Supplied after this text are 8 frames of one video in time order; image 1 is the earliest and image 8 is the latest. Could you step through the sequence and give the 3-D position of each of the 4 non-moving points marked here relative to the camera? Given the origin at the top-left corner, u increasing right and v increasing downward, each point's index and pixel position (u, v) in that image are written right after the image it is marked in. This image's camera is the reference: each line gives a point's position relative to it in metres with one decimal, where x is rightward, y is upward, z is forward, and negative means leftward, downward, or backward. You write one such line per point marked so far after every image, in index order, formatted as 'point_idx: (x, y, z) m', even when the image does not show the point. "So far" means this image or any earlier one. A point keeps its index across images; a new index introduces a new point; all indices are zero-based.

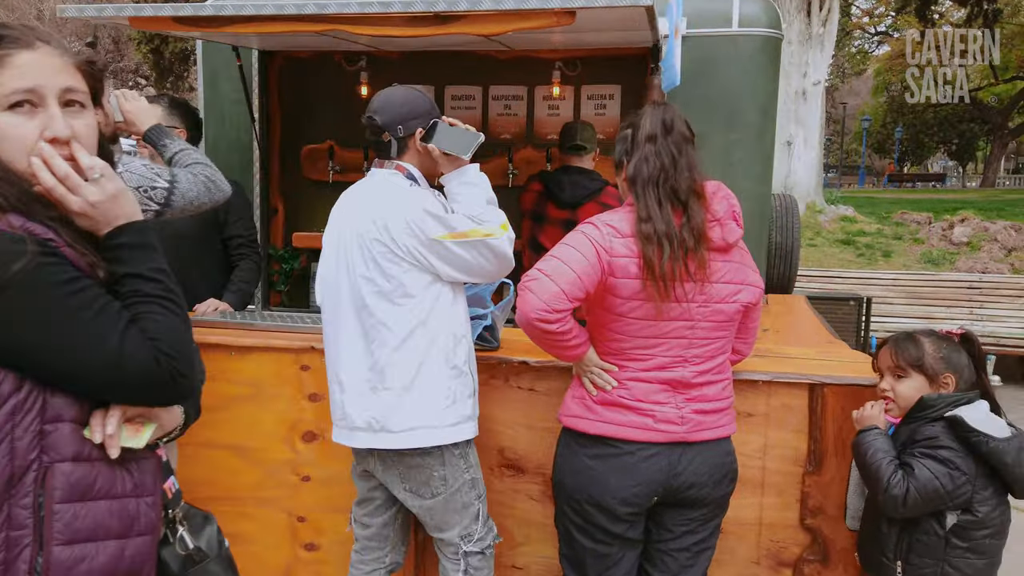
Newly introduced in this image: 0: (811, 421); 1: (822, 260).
0: (+0.9, -0.4, +2.3) m
1: (+3.8, +0.4, +9.5) m
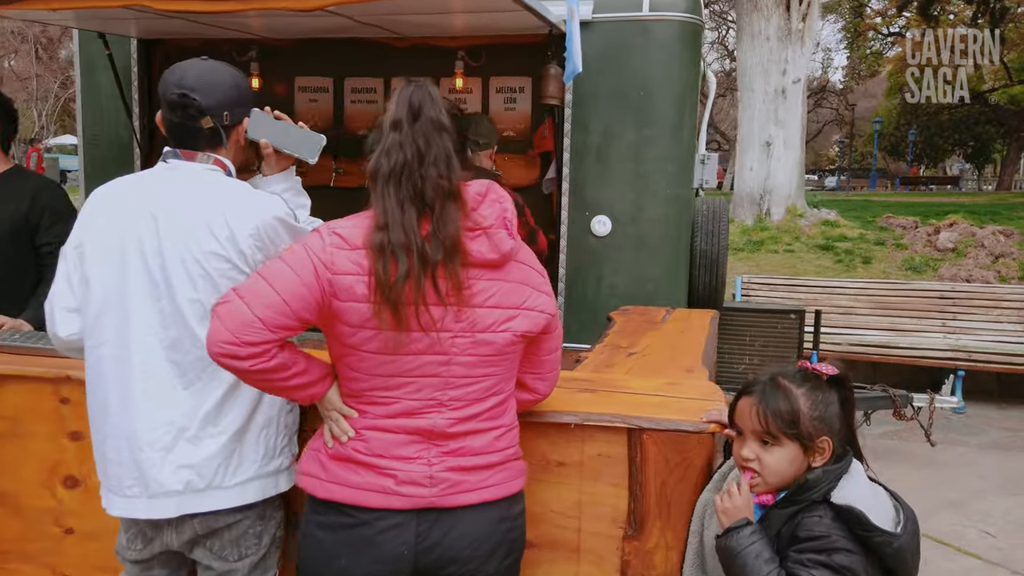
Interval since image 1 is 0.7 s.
0: (+0.3, -0.5, +1.9) m
1: (+3.4, +0.3, +9.0) m
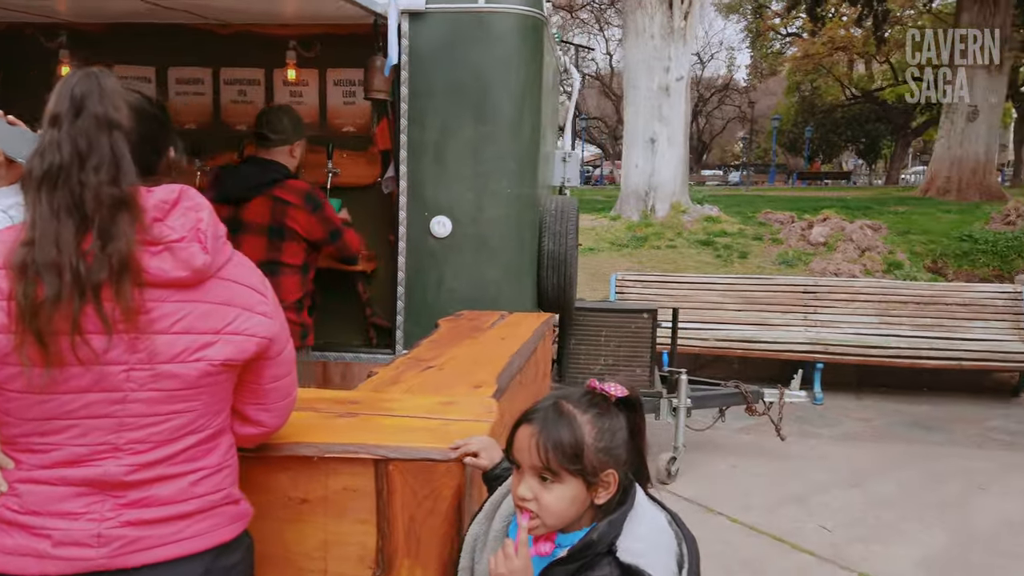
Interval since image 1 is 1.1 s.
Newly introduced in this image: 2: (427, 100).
0: (-0.3, -0.5, +1.7) m
1: (+2.0, +0.3, +9.1) m
2: (-0.4, +0.9, +3.8) m
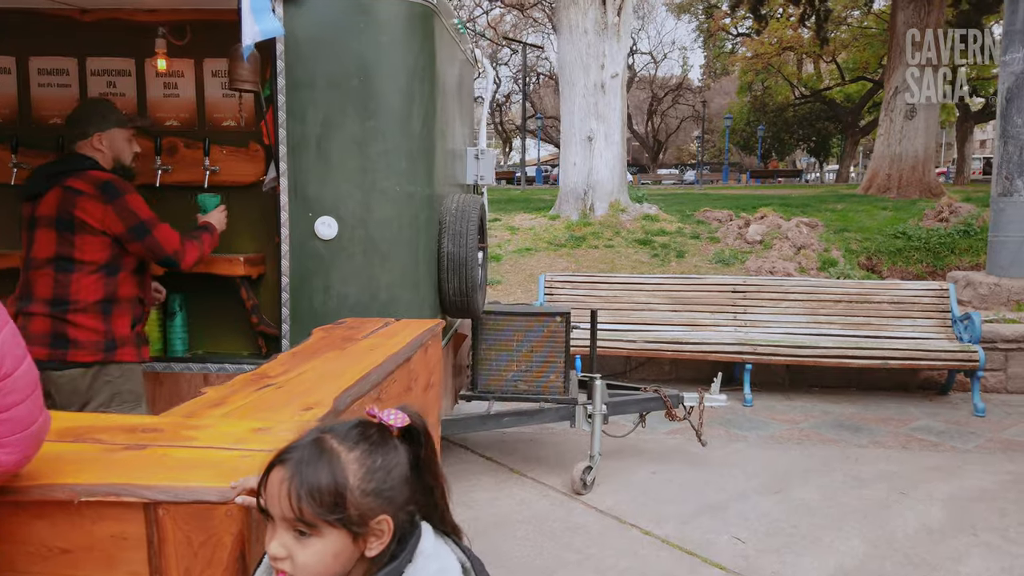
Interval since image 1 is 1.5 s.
0: (-0.7, -0.5, +1.5) m
1: (+1.2, +0.3, +8.9) m
2: (-0.9, +0.9, +3.5) m
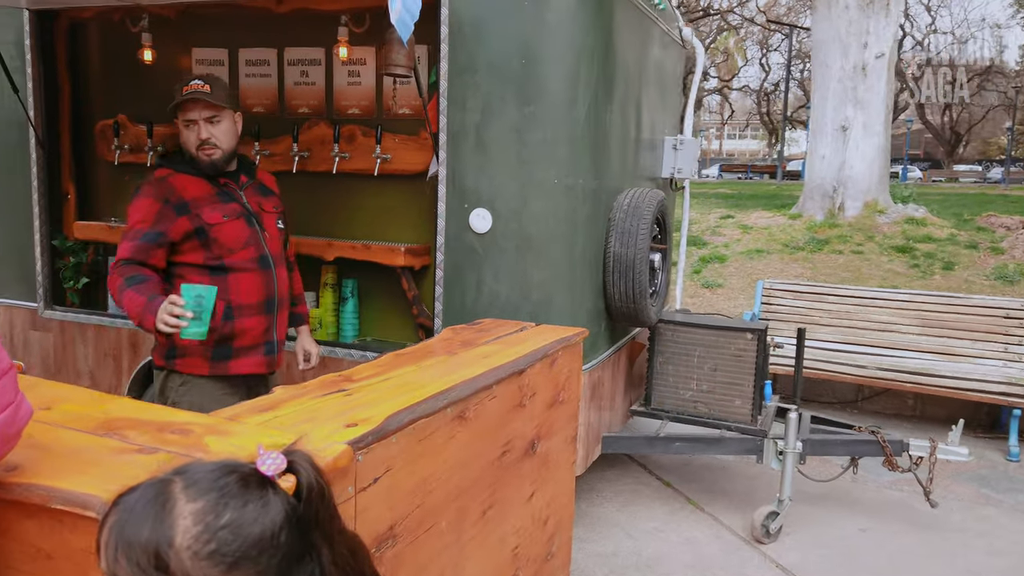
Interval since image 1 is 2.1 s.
0: (-0.7, -0.5, +1.3) m
1: (+3.6, +0.2, +7.8) m
2: (-0.2, +0.9, +3.3) m
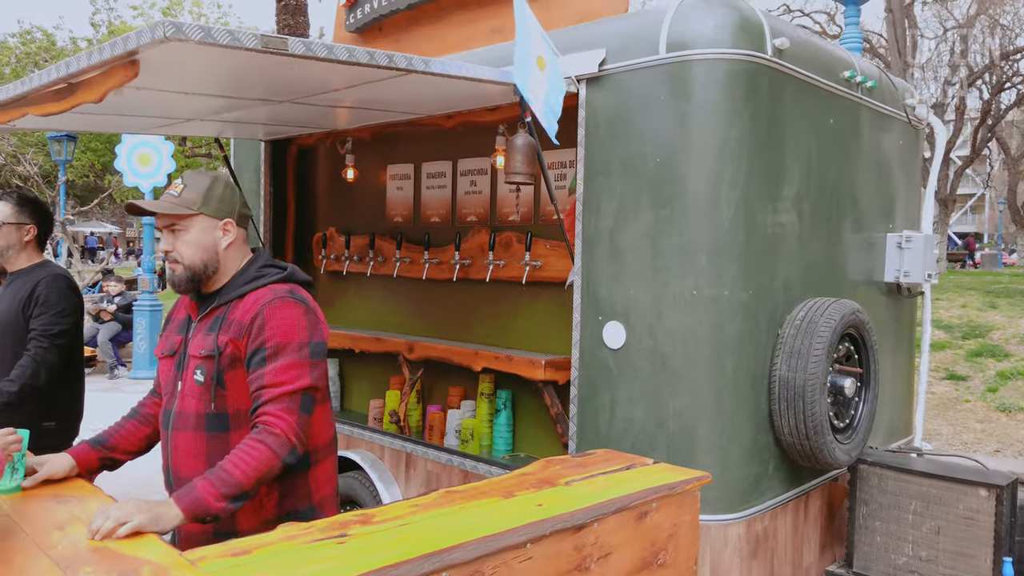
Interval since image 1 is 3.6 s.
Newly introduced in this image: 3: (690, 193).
0: (-0.9, -0.8, +1.3) m
1: (+5.5, -0.8, +5.7) m
2: (+0.4, +0.4, +3.1) m
3: (+0.7, +0.4, +2.9) m
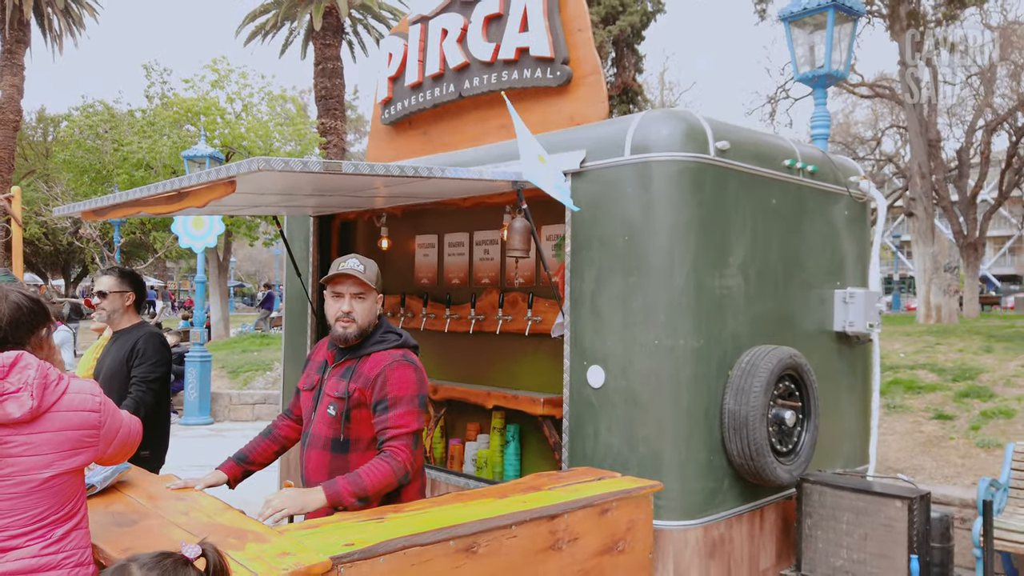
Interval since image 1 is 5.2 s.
0: (-1.0, -0.9, +2.1) m
1: (+5.6, -1.2, +6.2) m
2: (+0.4, +0.2, +3.9) m
3: (+0.7, +0.1, +3.6) m
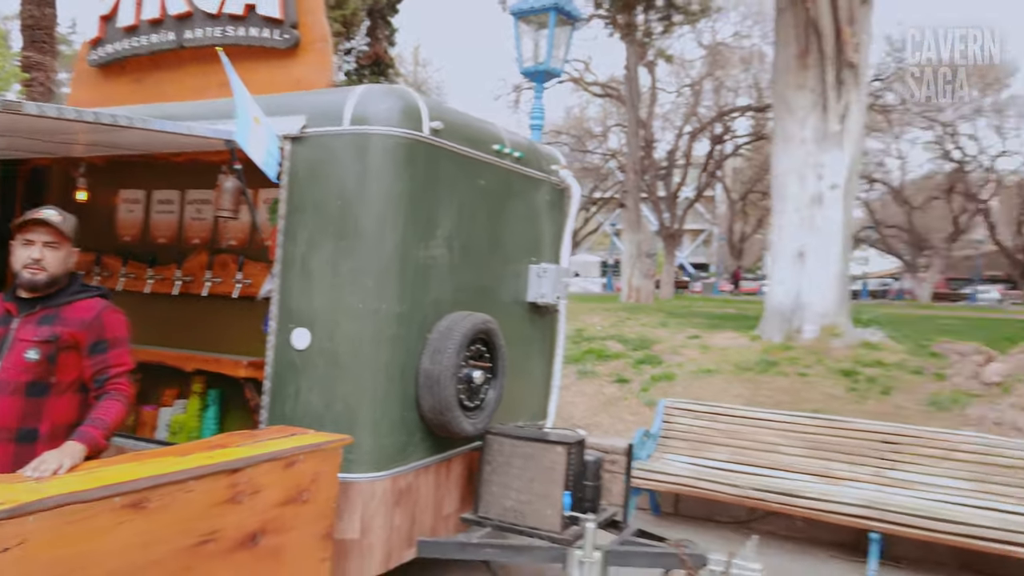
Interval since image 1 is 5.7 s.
0: (-1.9, -0.8, +1.8) m
1: (+3.0, -1.1, +7.8) m
2: (-1.1, +0.4, +3.9) m
3: (-0.8, +0.3, +3.8) m
